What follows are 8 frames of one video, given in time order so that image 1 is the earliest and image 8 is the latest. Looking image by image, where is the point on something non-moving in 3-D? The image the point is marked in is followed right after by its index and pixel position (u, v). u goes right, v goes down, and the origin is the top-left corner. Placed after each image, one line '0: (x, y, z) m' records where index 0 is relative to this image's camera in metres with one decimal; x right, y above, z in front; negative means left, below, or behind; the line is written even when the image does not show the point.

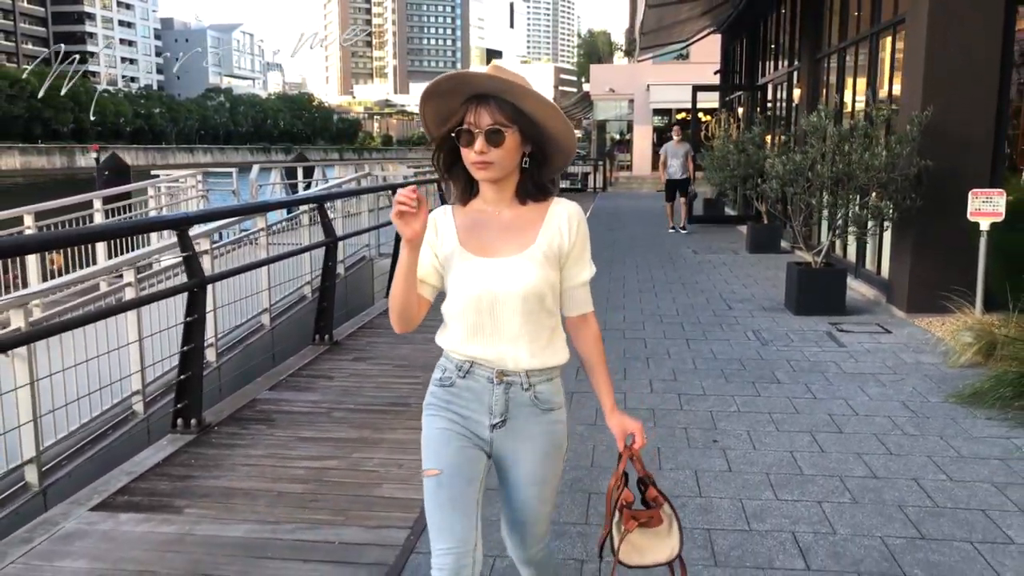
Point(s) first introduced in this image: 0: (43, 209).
0: (-4.5, +0.8, +8.3) m
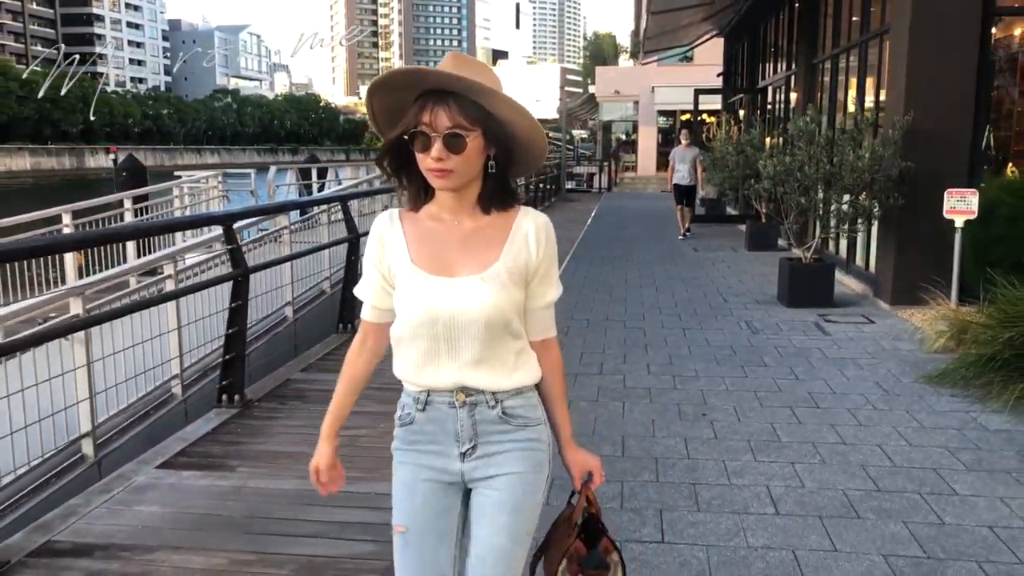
0: (-4.4, +0.8, +8.8) m
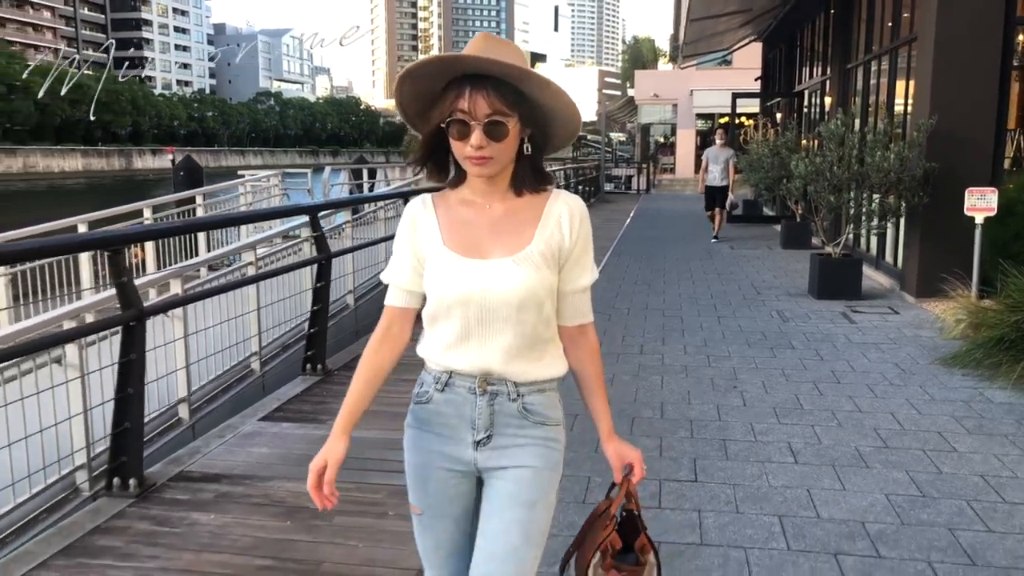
0: (-3.9, +0.9, +9.5) m
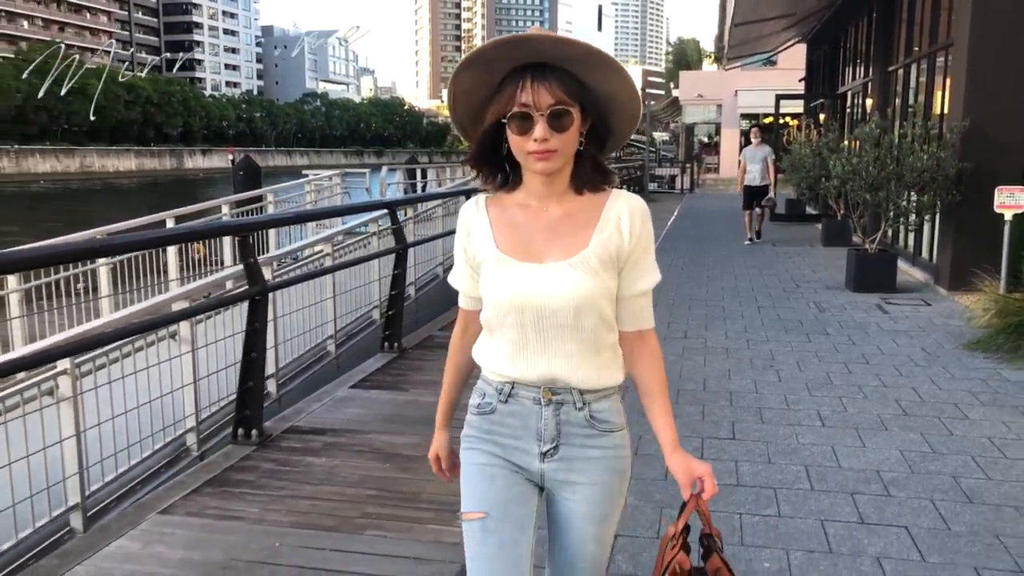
0: (-3.3, +1.0, +10.3) m
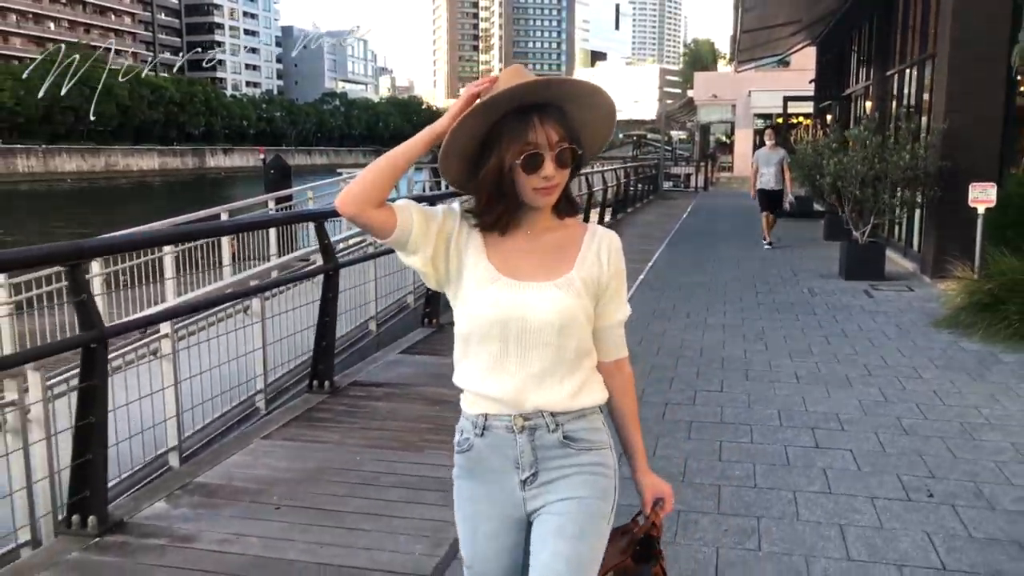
0: (-3.1, +1.2, +11.1) m
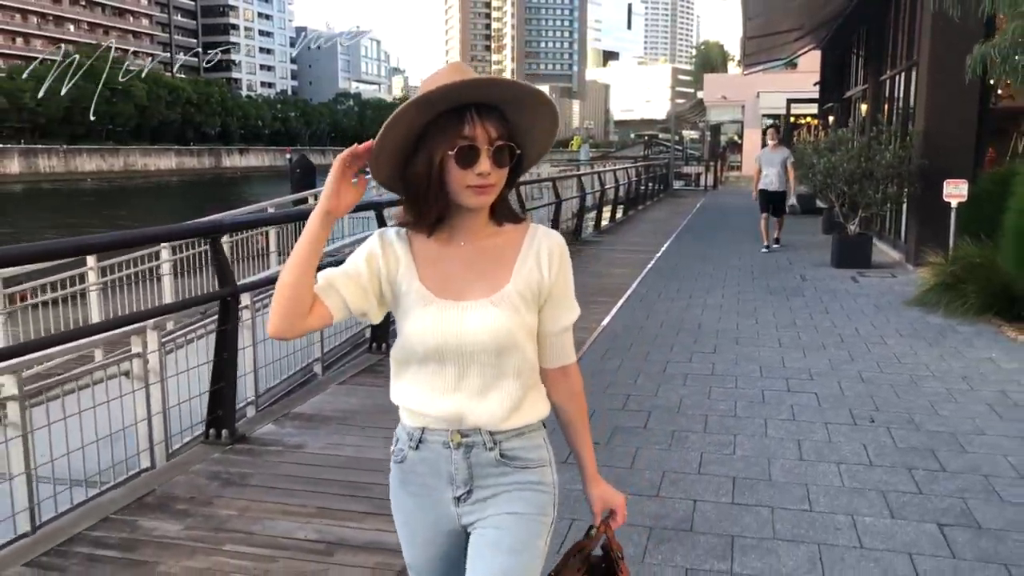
0: (-2.8, +1.3, +12.1) m
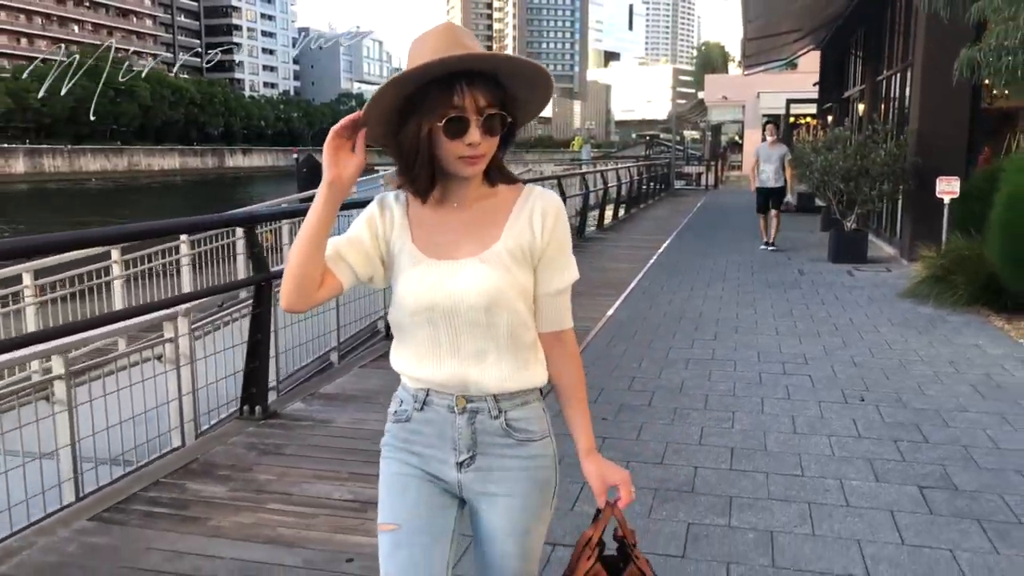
0: (-2.7, +1.4, +12.4) m
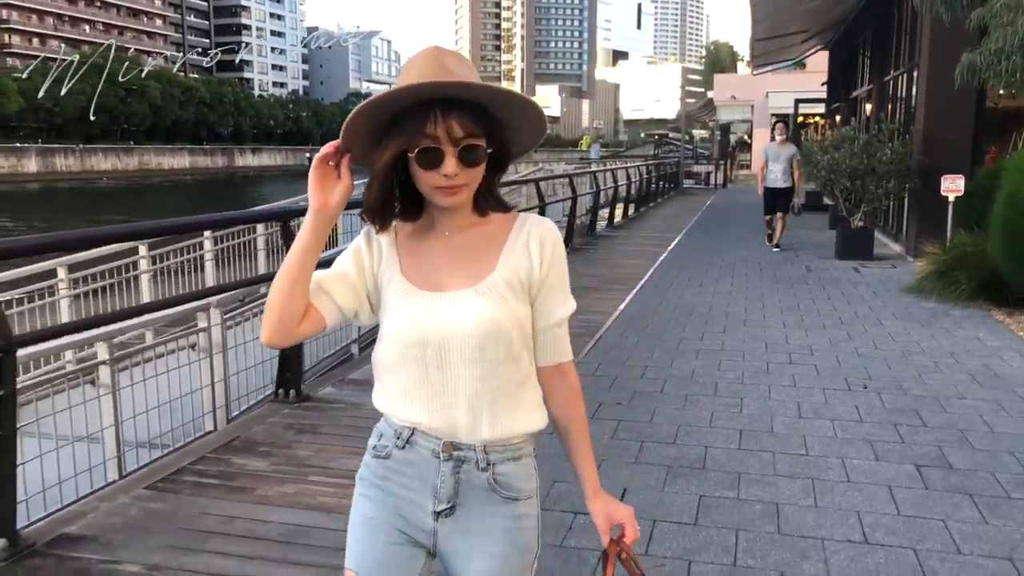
0: (-2.5, +1.4, +12.7) m
